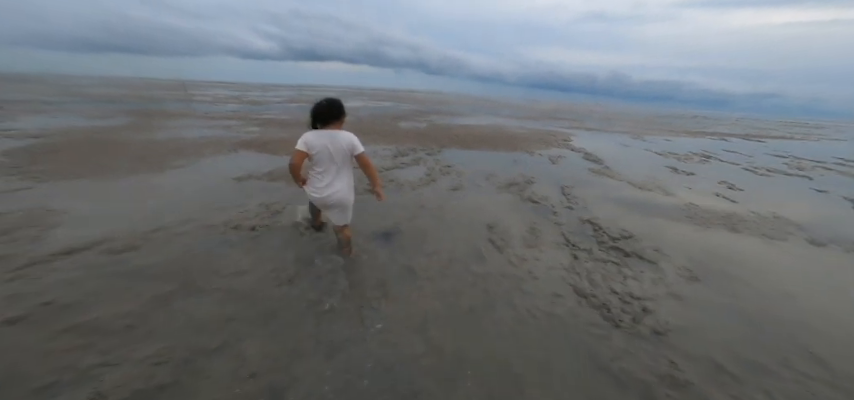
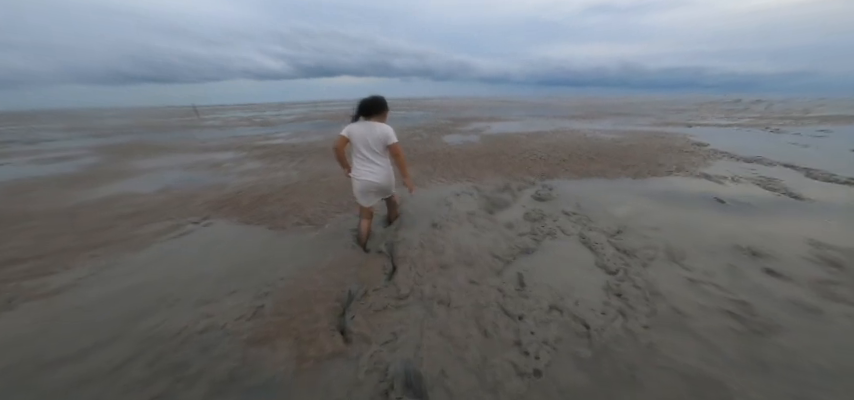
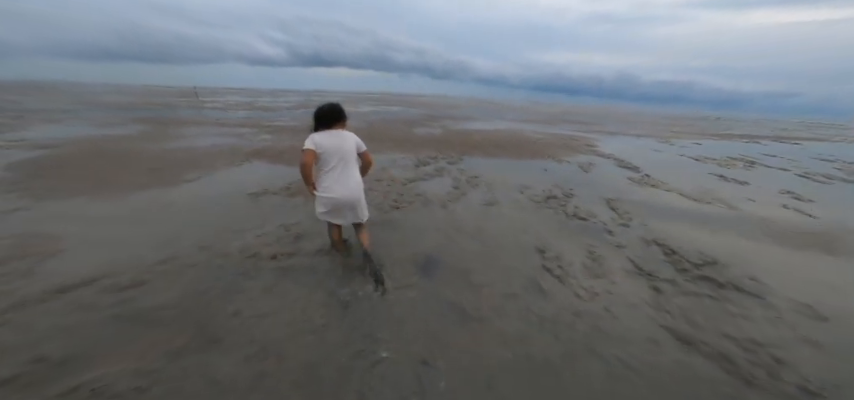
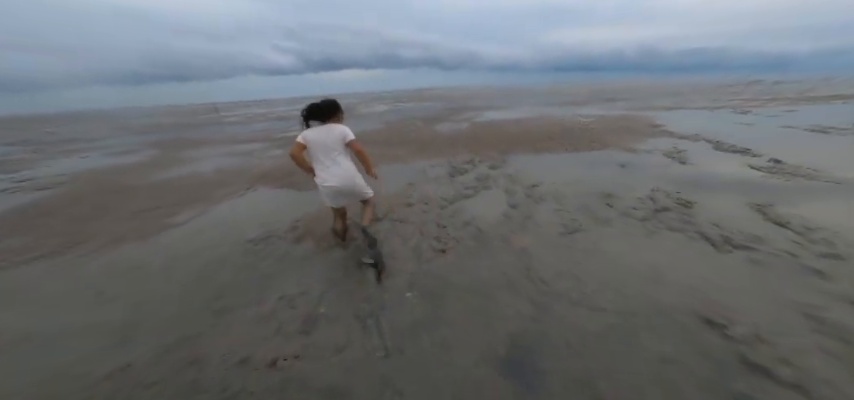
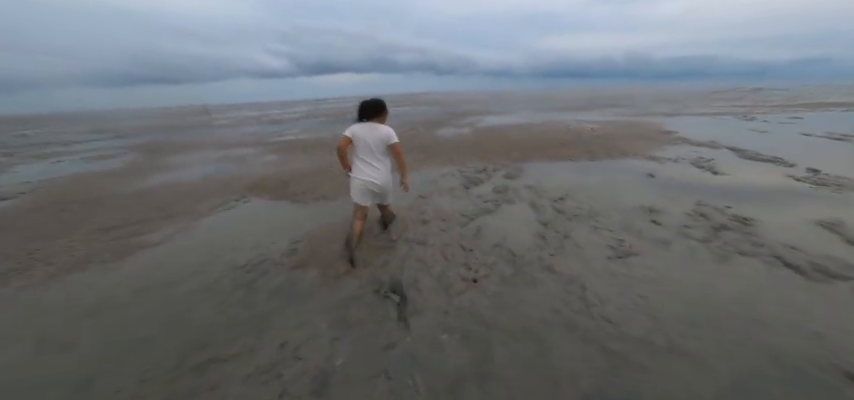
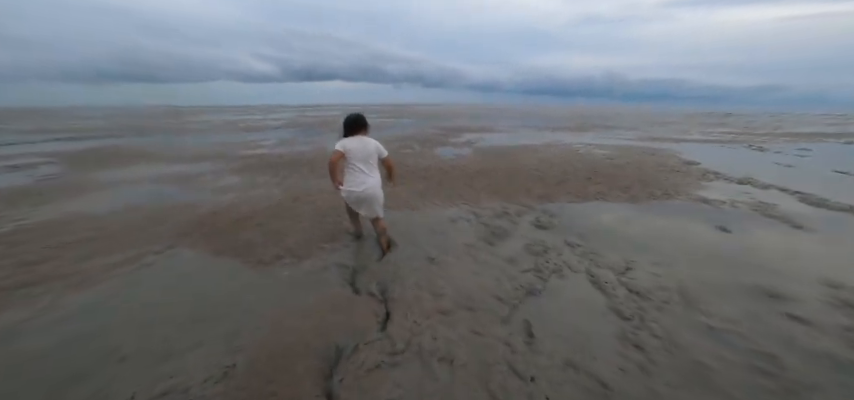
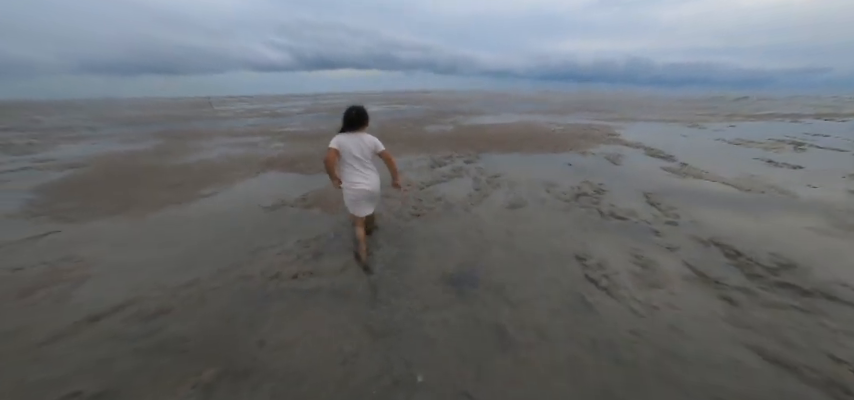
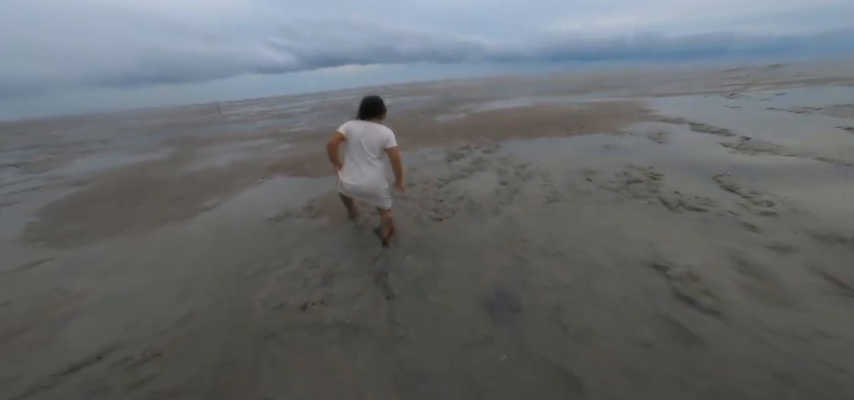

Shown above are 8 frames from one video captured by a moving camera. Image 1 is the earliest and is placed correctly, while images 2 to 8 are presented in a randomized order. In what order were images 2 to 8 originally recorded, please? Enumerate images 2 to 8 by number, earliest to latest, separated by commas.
3, 7, 8, 4, 5, 2, 6
